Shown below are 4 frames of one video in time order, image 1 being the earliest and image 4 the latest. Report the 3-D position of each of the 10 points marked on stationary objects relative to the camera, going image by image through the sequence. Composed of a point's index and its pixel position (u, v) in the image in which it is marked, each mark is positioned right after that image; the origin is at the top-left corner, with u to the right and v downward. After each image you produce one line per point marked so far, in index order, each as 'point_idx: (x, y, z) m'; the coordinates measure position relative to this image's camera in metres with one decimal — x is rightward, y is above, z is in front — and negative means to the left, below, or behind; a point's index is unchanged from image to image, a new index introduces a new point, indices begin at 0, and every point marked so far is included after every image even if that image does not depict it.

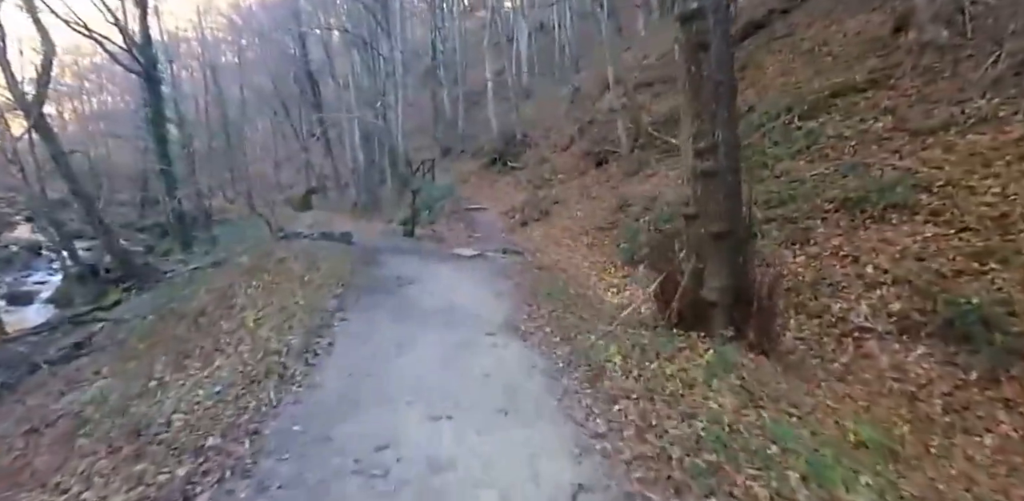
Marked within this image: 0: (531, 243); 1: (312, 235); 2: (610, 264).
0: (+0.7, +0.4, +16.9) m
1: (-7.0, +0.6, +16.4) m
2: (+2.5, -0.3, +12.6) m
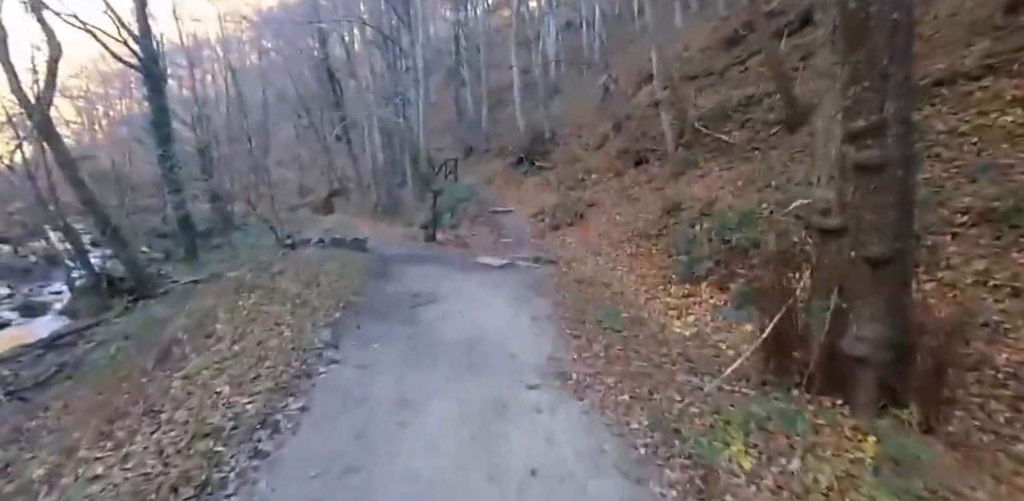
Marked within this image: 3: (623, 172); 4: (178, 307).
0: (+1.6, 0.0, +15.0) m
1: (-6.1, +0.3, +14.9) m
2: (+3.3, -0.7, +10.6) m
3: (+4.5, +3.2, +19.6) m
4: (-6.5, -1.1, +9.4) m
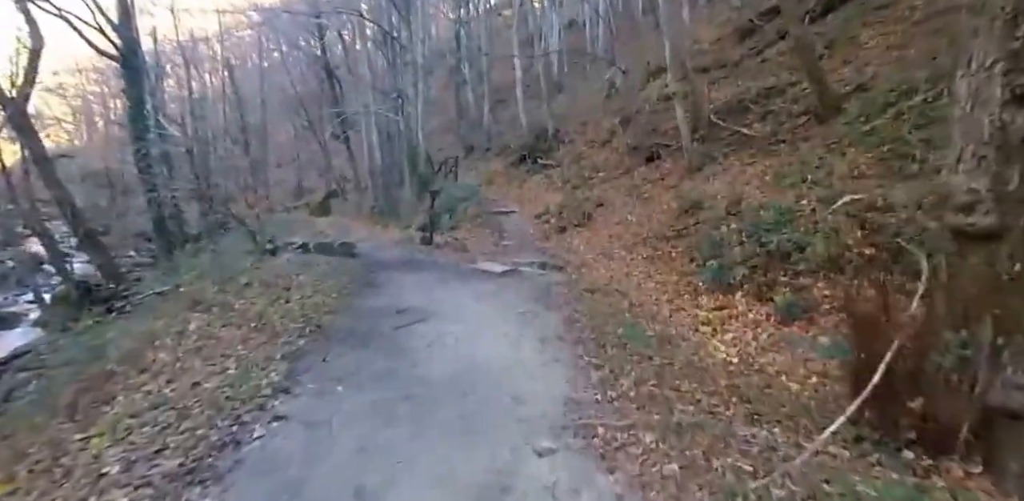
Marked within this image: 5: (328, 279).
0: (+1.7, -0.1, +13.7) m
1: (-6.0, +0.2, +13.7) m
2: (+3.4, -0.8, +9.3) m
3: (+4.6, +3.1, +18.3) m
4: (-6.5, -1.3, +8.2) m
5: (-3.7, -0.6, +9.4) m
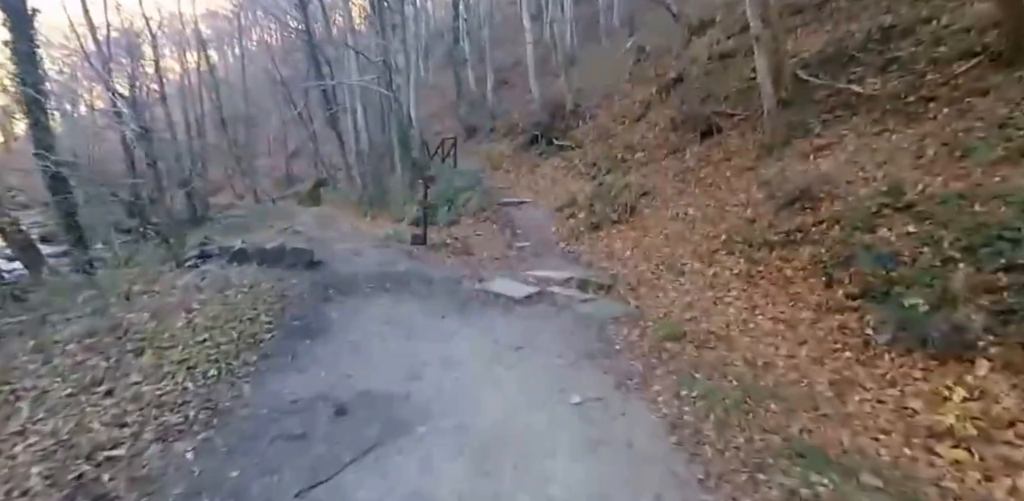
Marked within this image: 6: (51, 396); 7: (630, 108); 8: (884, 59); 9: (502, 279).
0: (+2.2, -0.3, +9.8) m
1: (-5.5, 0.0, +9.8) m
2: (+3.8, -1.0, +5.4) m
3: (+5.0, +3.0, +14.3) m
4: (-6.0, -1.6, +4.4) m
5: (-3.2, -0.8, +5.5) m
6: (-3.6, -1.1, +3.8) m
7: (+4.6, +5.6, +19.0) m
8: (+8.3, +4.3, +10.9) m
9: (-0.2, -0.5, +8.6) m
